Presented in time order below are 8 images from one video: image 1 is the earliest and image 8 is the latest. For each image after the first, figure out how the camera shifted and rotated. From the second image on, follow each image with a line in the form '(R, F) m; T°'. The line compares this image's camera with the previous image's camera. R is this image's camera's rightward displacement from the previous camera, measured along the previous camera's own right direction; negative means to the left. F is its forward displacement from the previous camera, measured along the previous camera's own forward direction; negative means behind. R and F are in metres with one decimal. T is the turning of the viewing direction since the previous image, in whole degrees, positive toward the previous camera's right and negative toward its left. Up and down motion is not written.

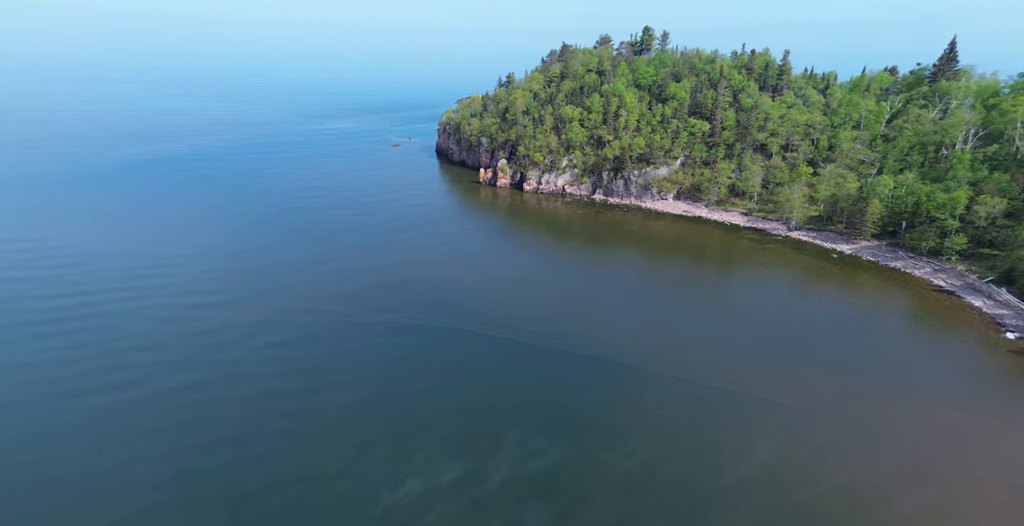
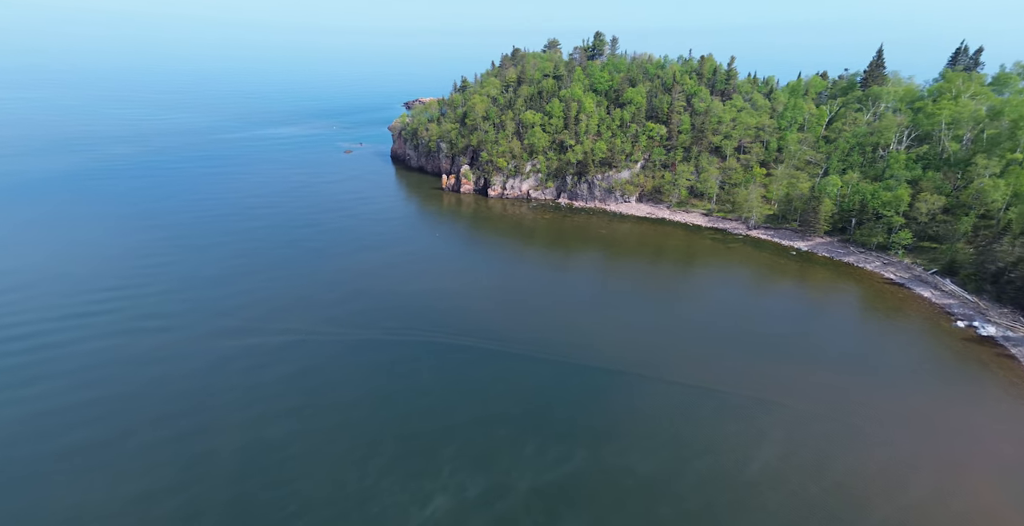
(-4.0, +0.8) m; +6°
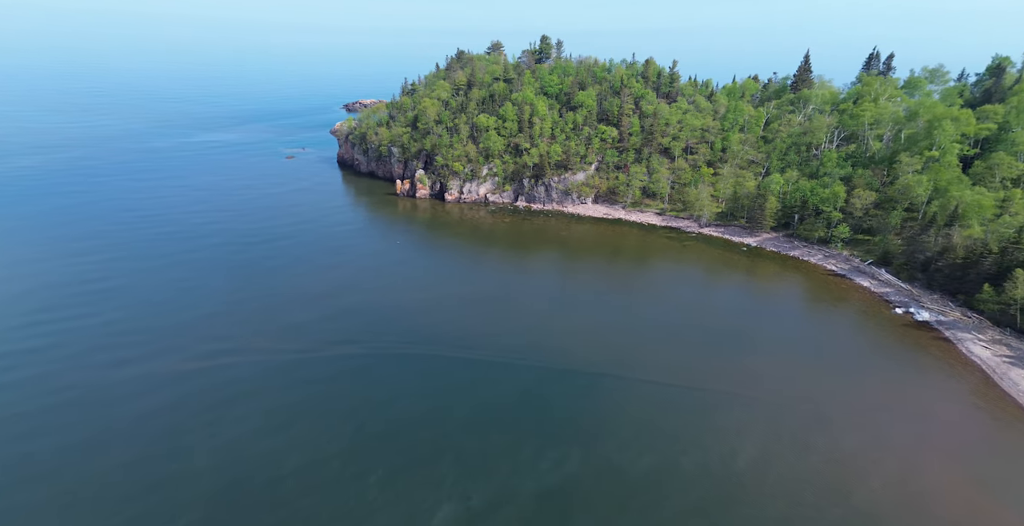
(-3.3, +0.2) m; +6°
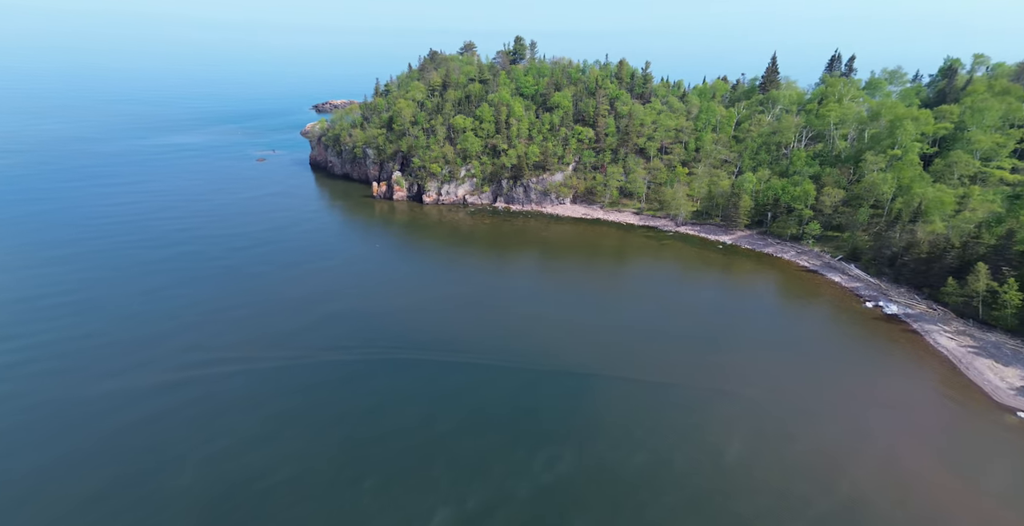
(-1.4, 0.0) m; +3°
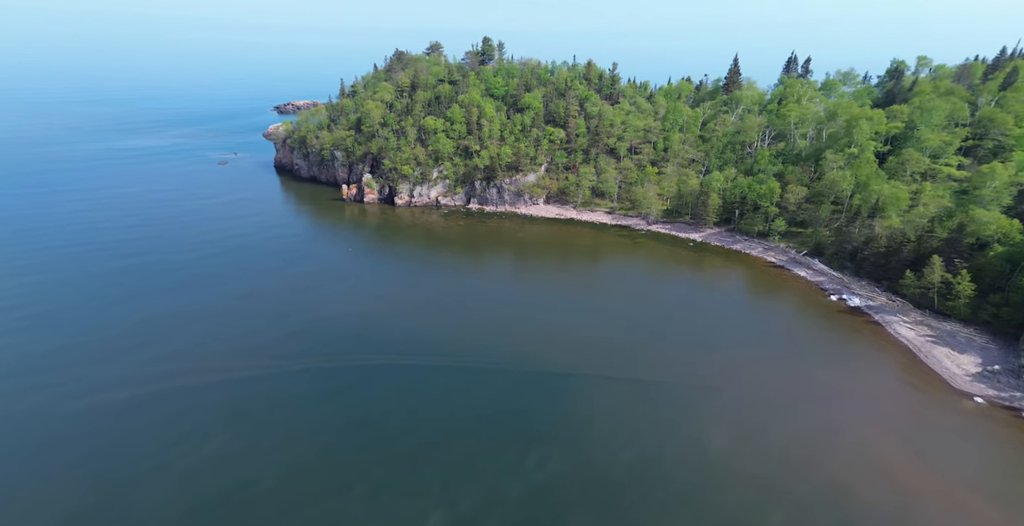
(-1.4, 0.0) m; +4°
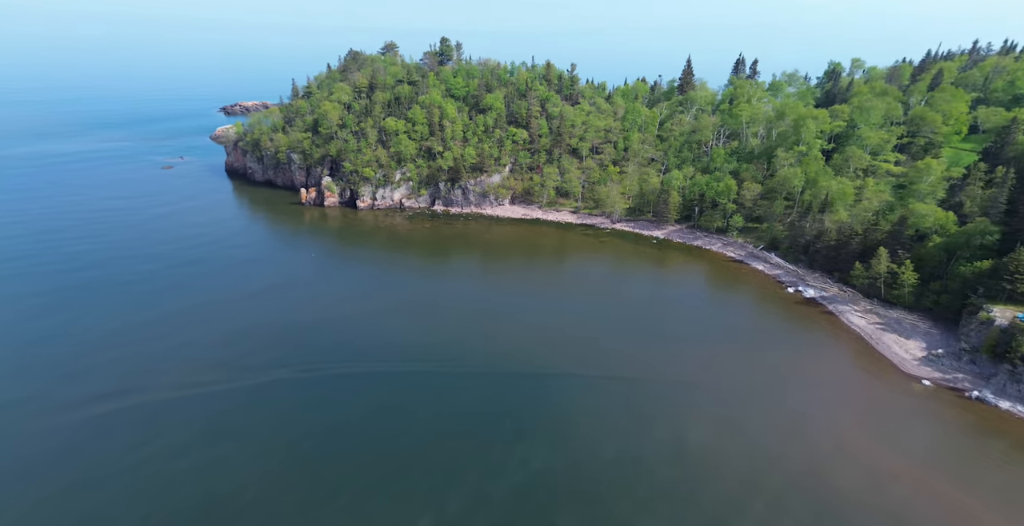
(-1.8, +0.1) m; +5°
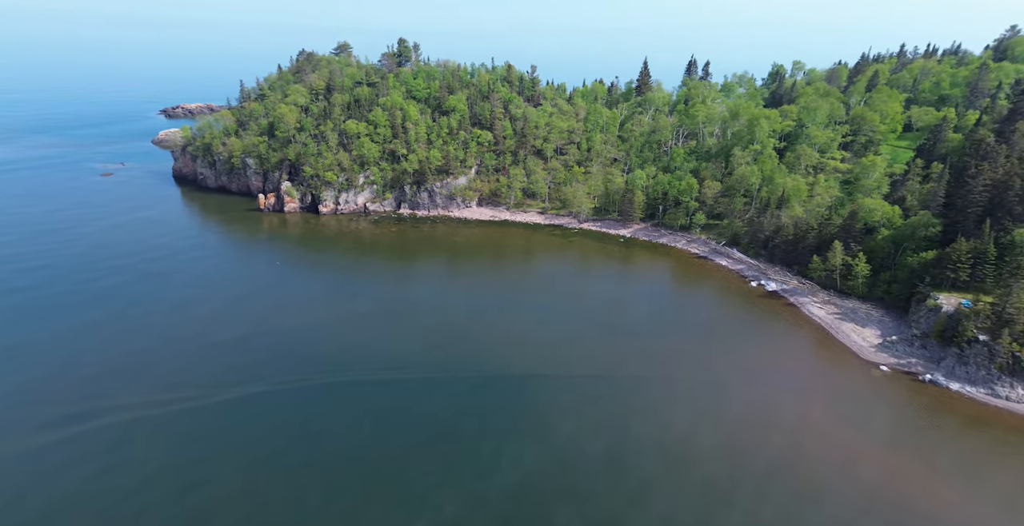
(-2.2, +0.3) m; +5°
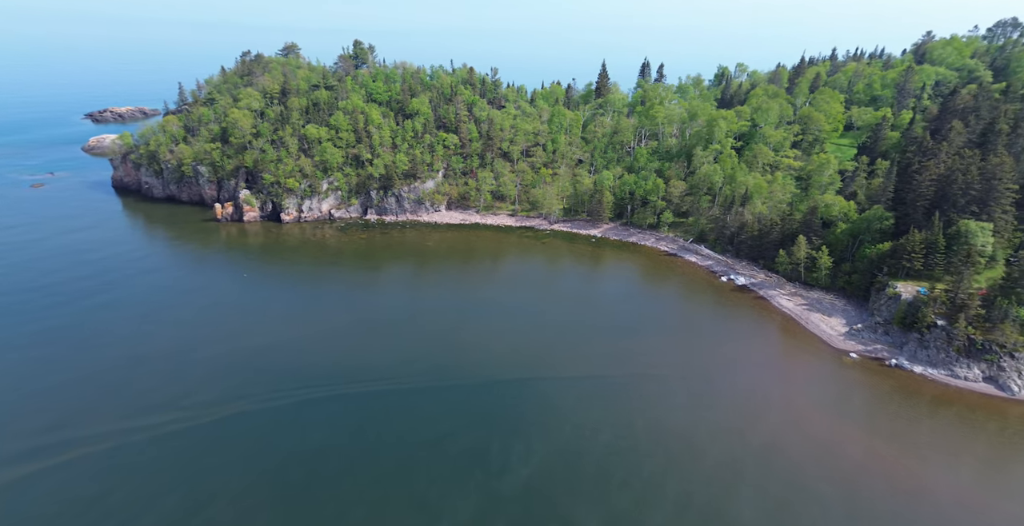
(-3.4, +1.0) m; +5°
